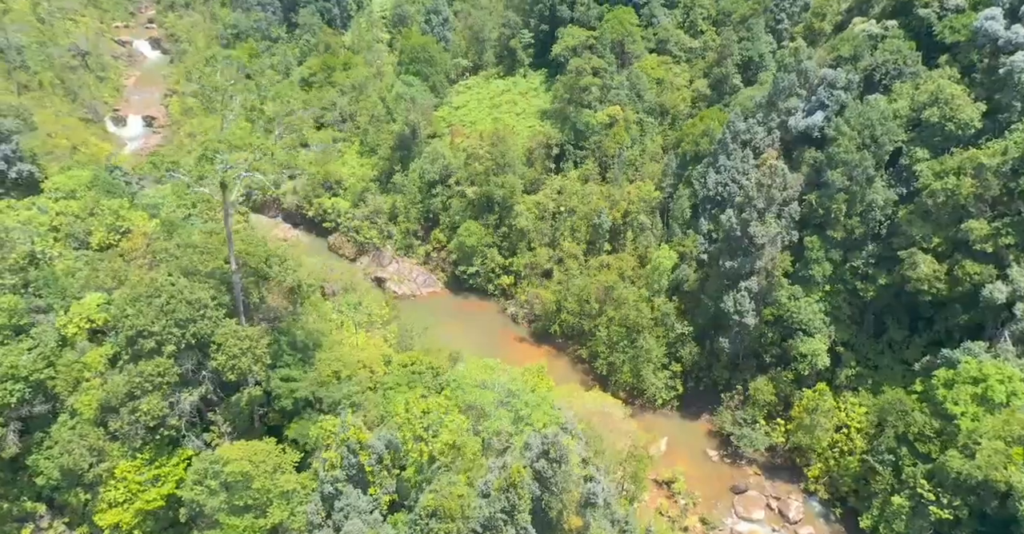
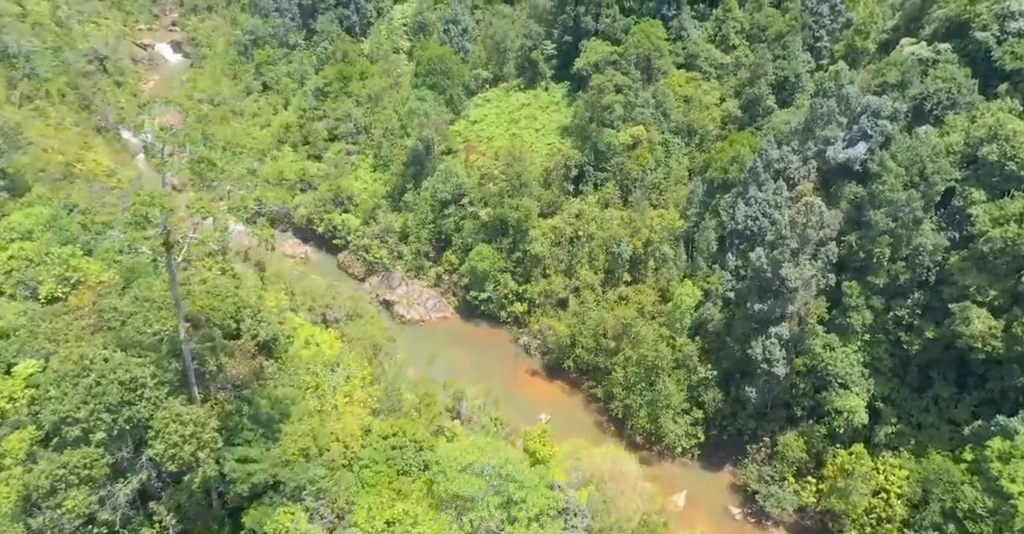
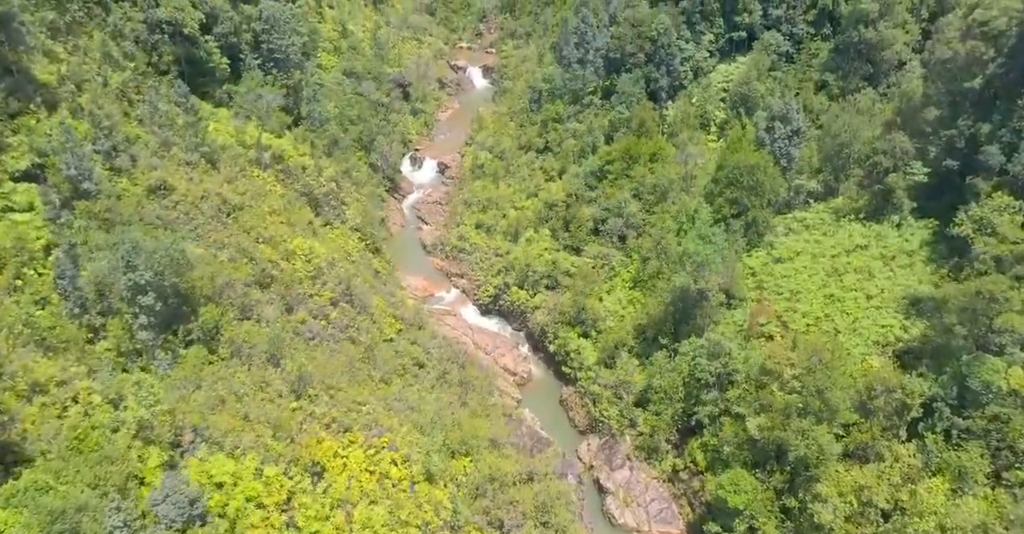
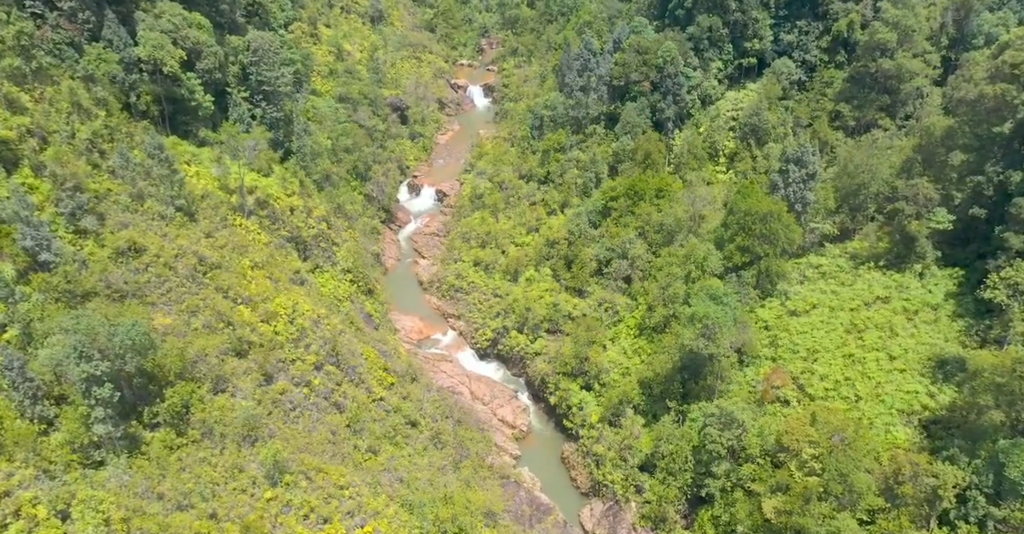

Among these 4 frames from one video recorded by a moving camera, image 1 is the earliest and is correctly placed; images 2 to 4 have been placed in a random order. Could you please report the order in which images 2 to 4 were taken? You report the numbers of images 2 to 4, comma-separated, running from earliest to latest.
2, 3, 4
